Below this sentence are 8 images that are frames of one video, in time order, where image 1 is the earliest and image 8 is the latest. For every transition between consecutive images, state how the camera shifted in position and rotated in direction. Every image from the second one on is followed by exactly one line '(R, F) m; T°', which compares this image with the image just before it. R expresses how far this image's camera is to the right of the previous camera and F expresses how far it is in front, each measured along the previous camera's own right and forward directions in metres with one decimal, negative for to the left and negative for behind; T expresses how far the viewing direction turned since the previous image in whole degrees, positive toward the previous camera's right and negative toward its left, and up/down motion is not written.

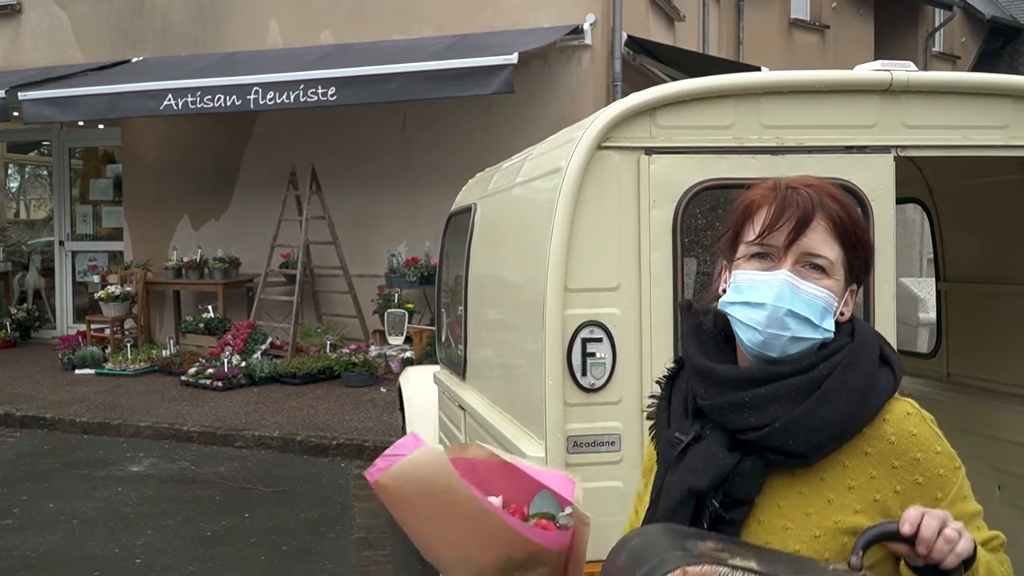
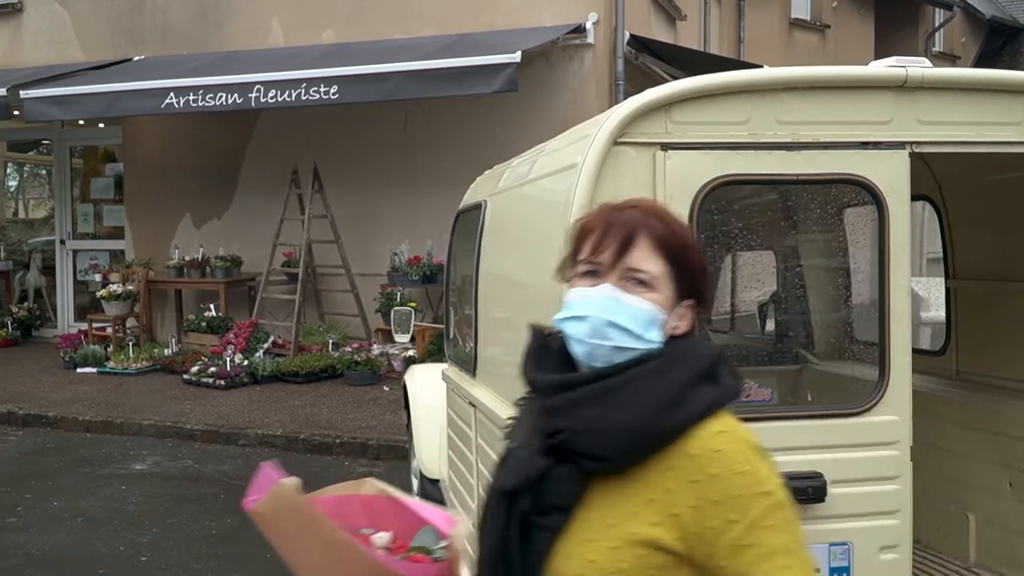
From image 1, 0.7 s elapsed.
(0.0, 0.0) m; 0°
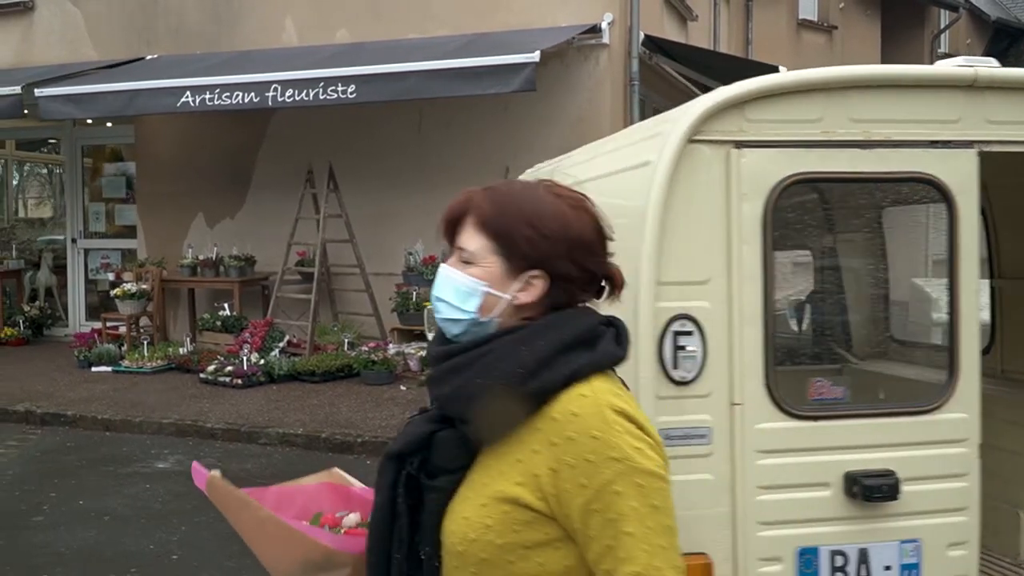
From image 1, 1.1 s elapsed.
(-0.2, 0.0) m; 0°
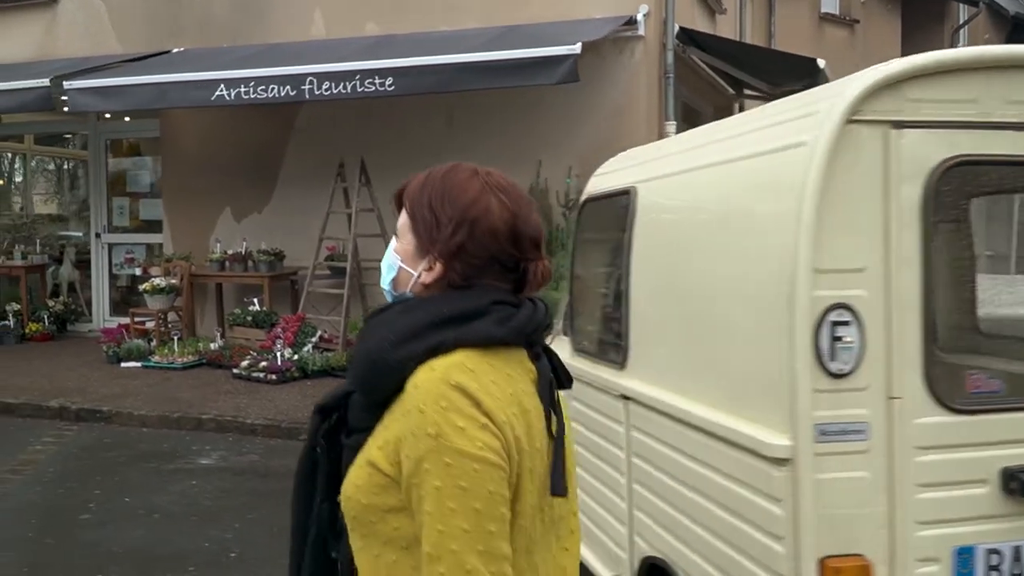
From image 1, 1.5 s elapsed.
(-0.3, +0.1) m; 0°
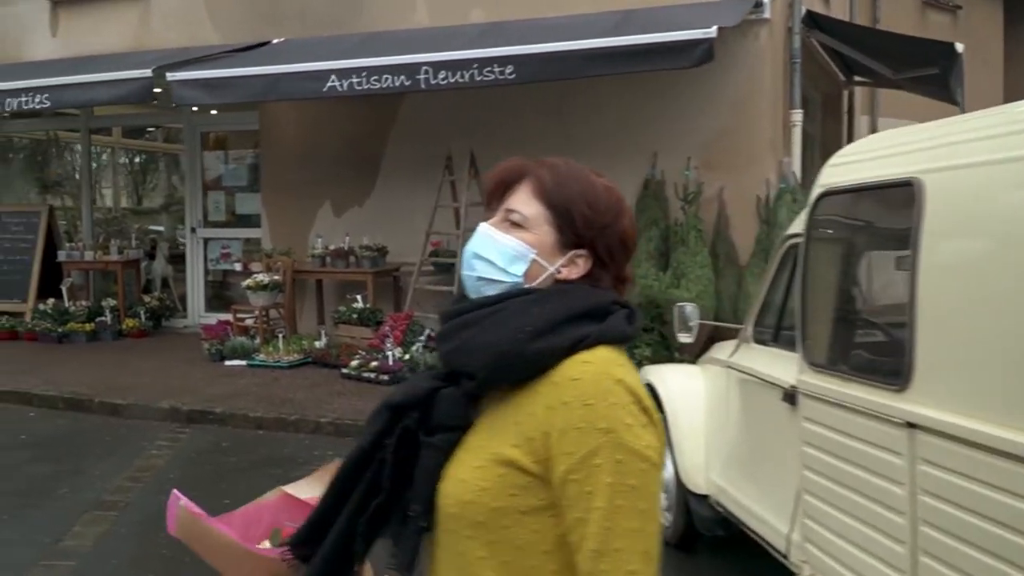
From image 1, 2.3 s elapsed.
(-0.6, +0.4) m; -3°
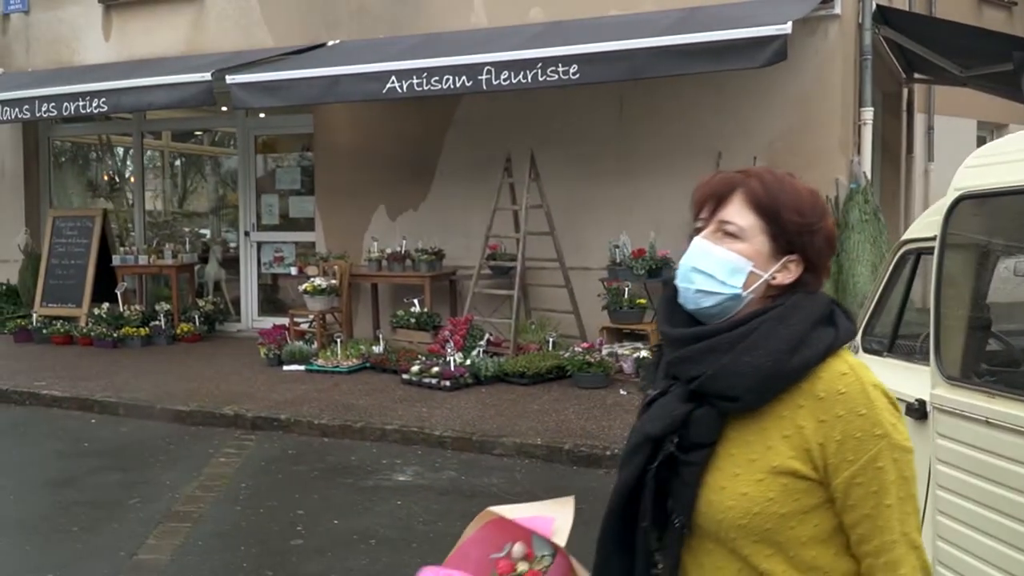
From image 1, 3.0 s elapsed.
(-0.3, +0.2) m; -2°
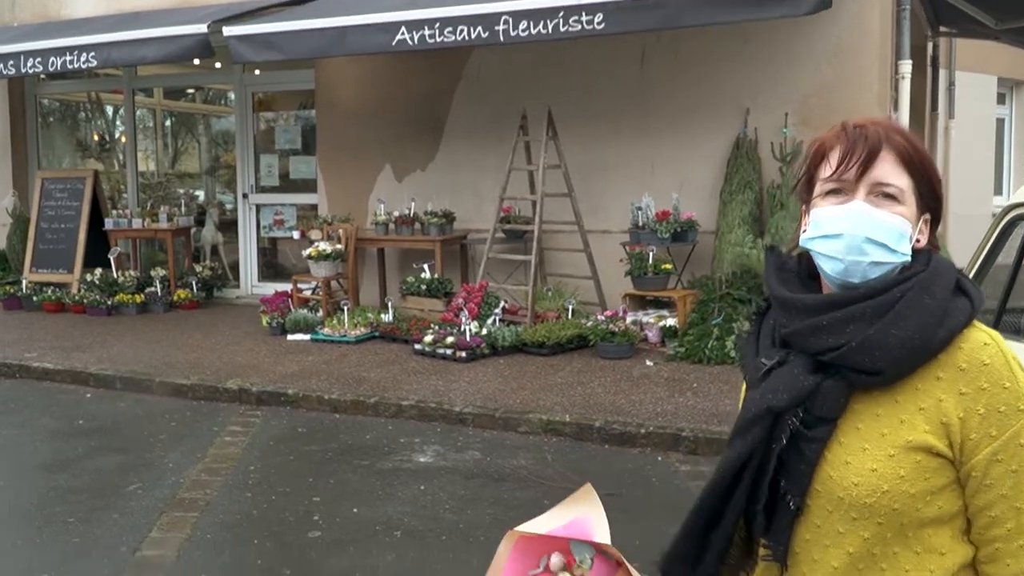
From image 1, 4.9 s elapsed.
(-0.2, +0.5) m; 0°
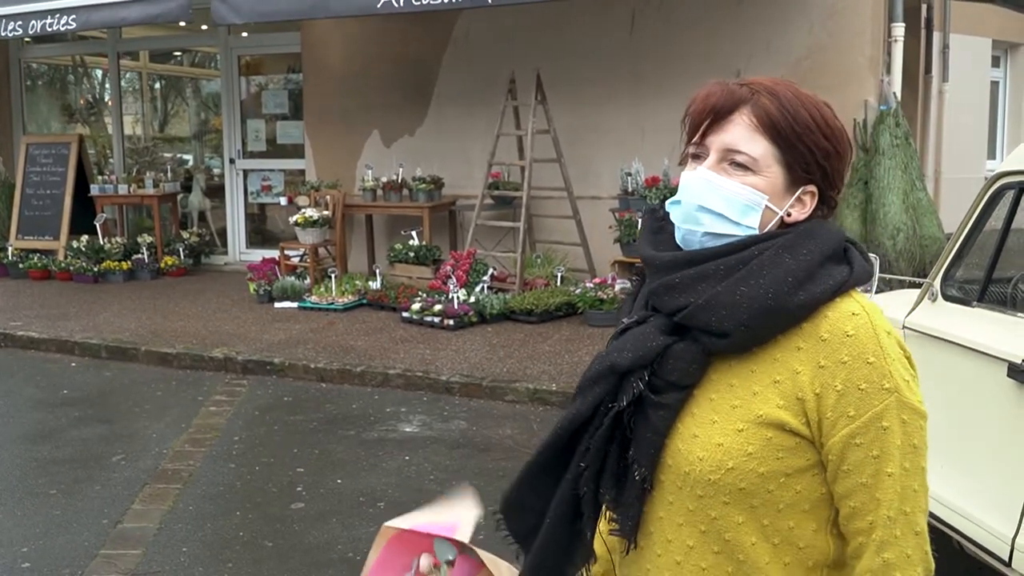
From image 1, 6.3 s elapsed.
(+0.1, +0.1) m; 0°
